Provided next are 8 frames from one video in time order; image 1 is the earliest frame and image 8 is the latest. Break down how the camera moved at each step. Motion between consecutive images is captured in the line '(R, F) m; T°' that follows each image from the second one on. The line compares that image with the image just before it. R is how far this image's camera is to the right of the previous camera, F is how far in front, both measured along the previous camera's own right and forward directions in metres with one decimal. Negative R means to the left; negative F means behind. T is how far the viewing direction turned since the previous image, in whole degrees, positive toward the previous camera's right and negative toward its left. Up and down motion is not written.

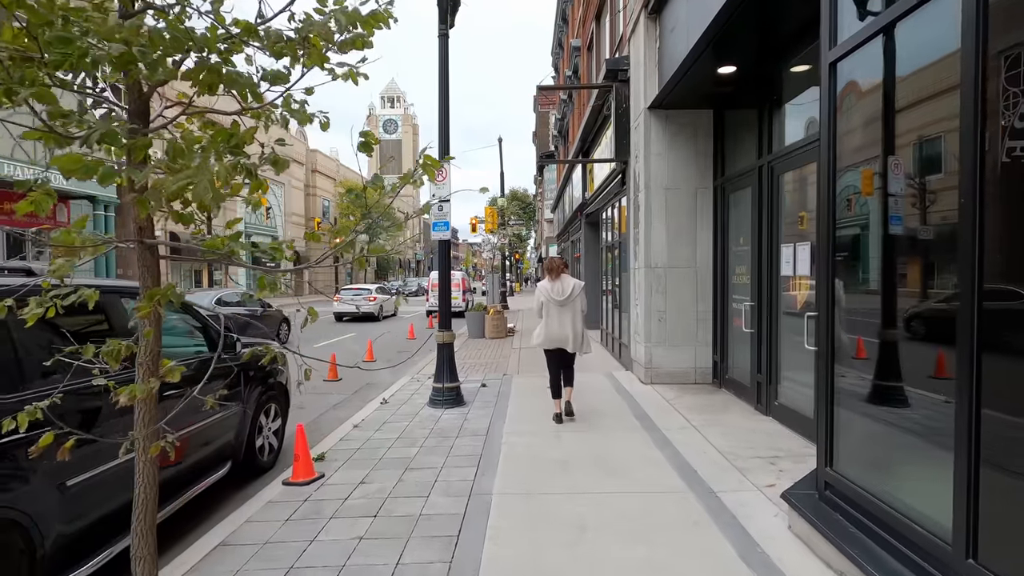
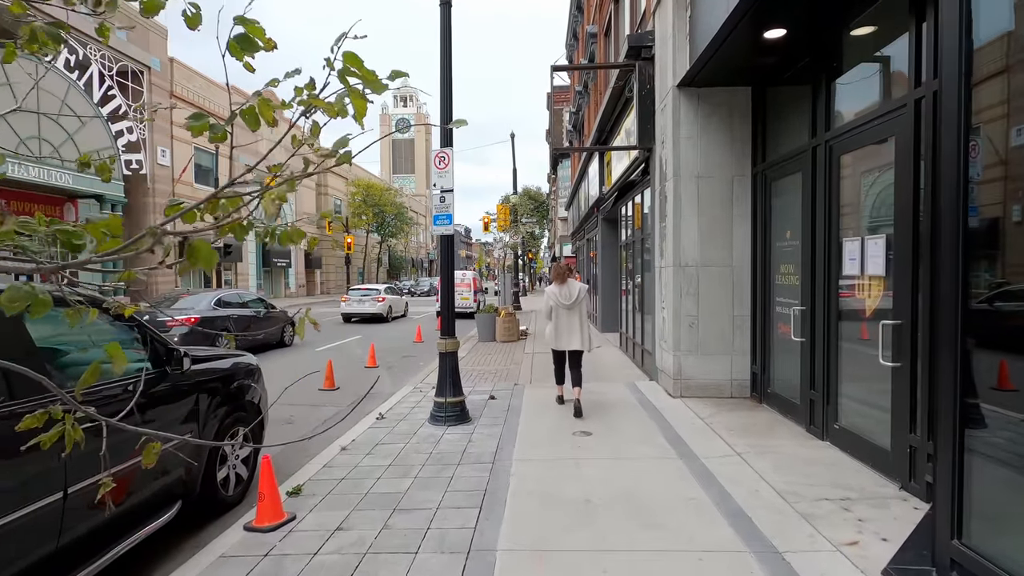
(0.0, +0.9) m; -1°
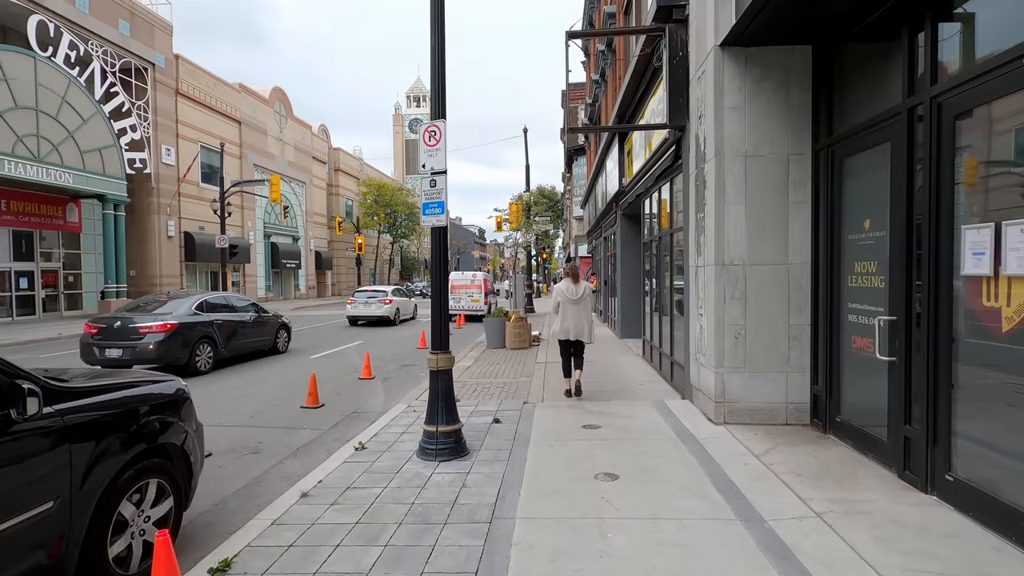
(+0.1, +1.2) m; -2°
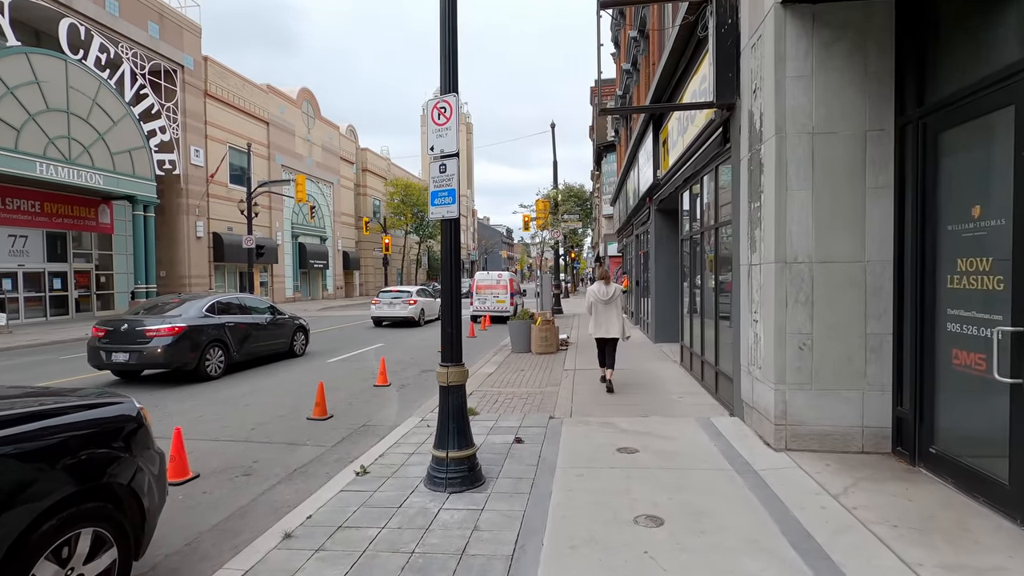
(0.0, +0.8) m; -3°
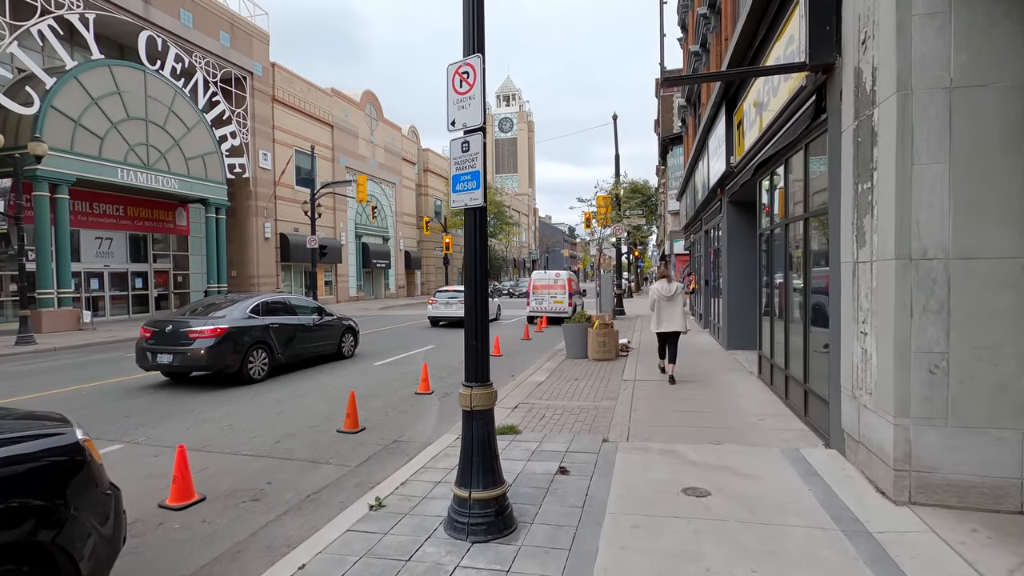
(+0.2, +0.9) m; -7°
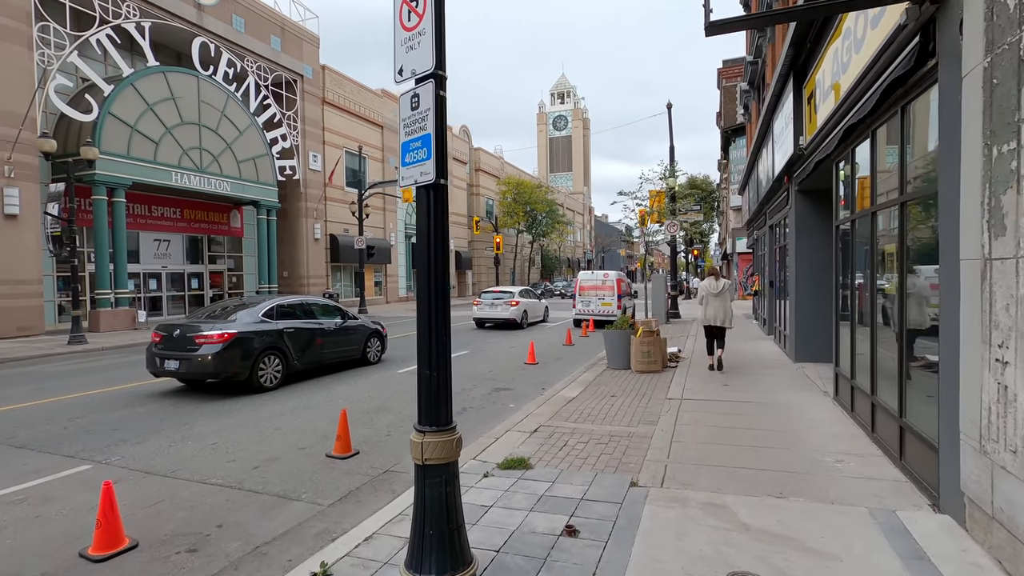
(+0.5, +1.1) m; -6°
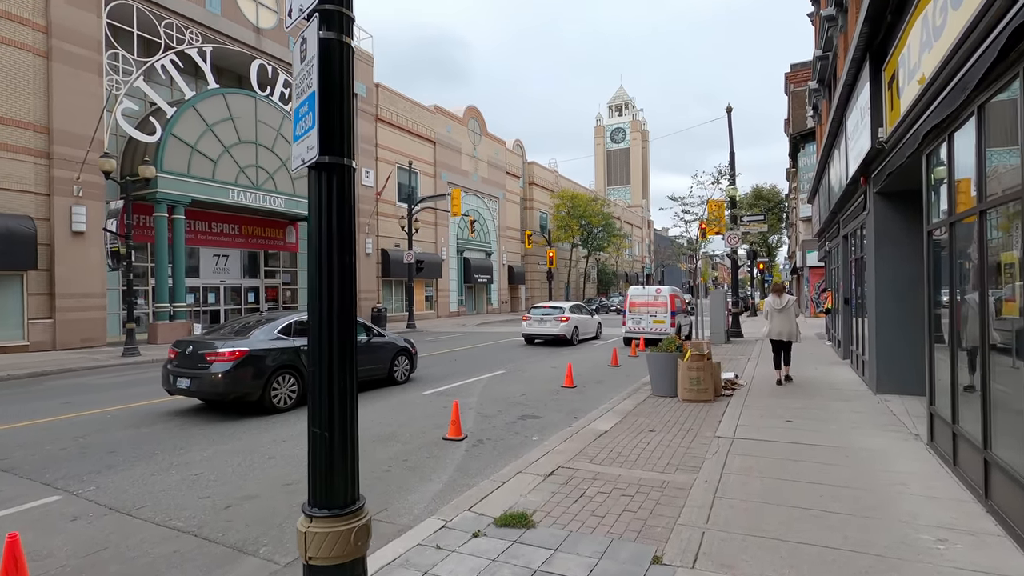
(+0.5, +0.9) m; -6°
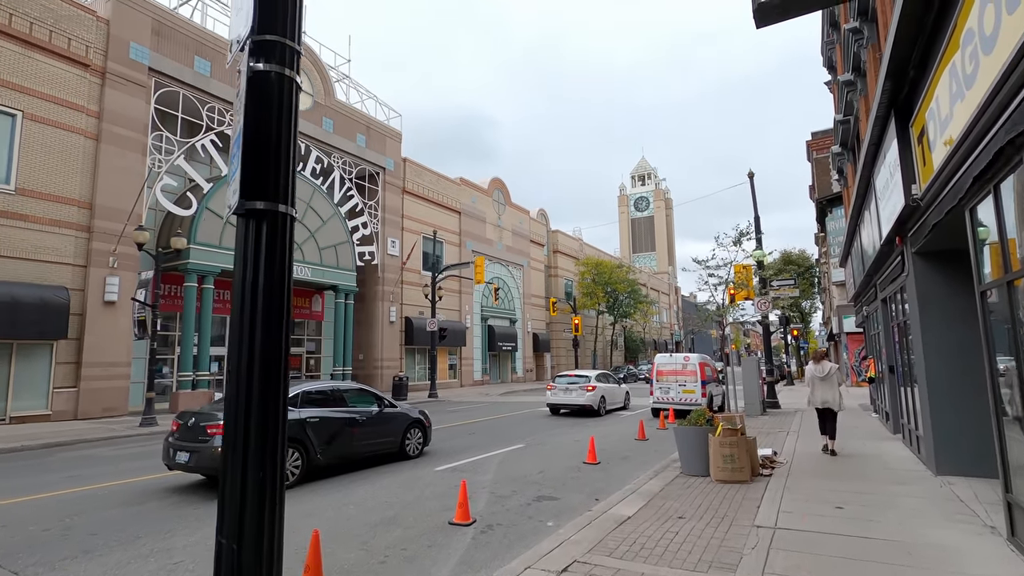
(+0.2, +0.4) m; -3°
